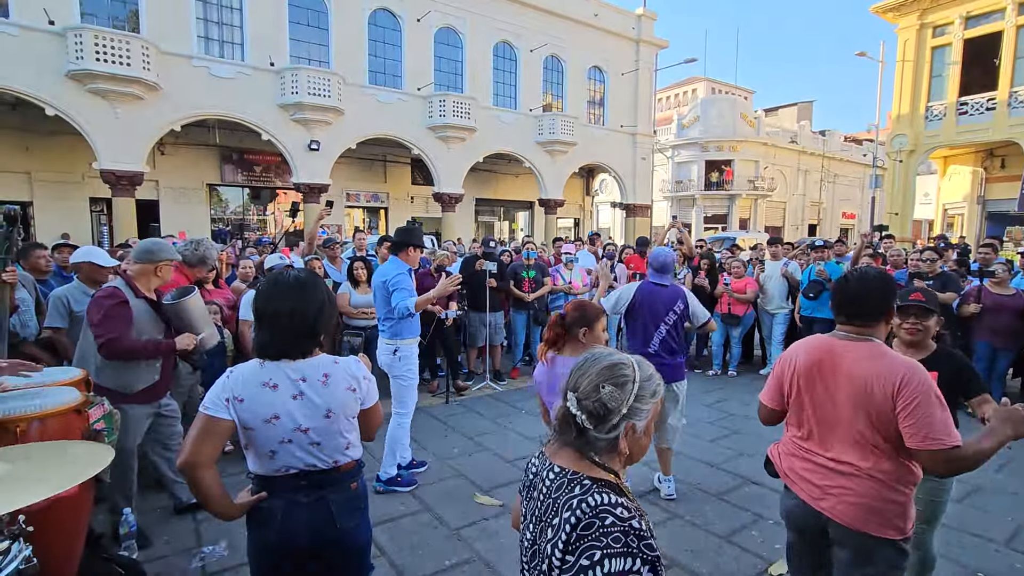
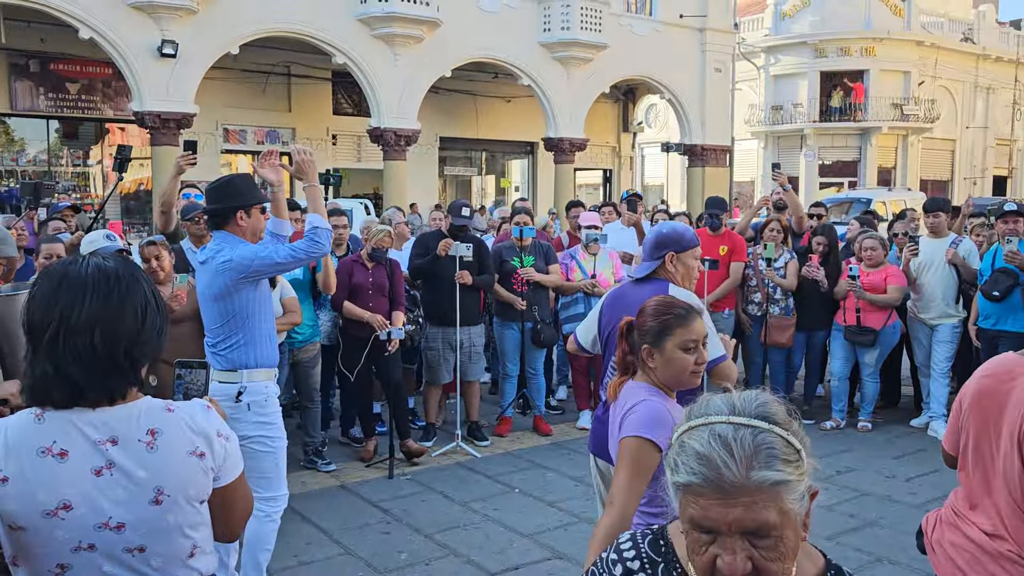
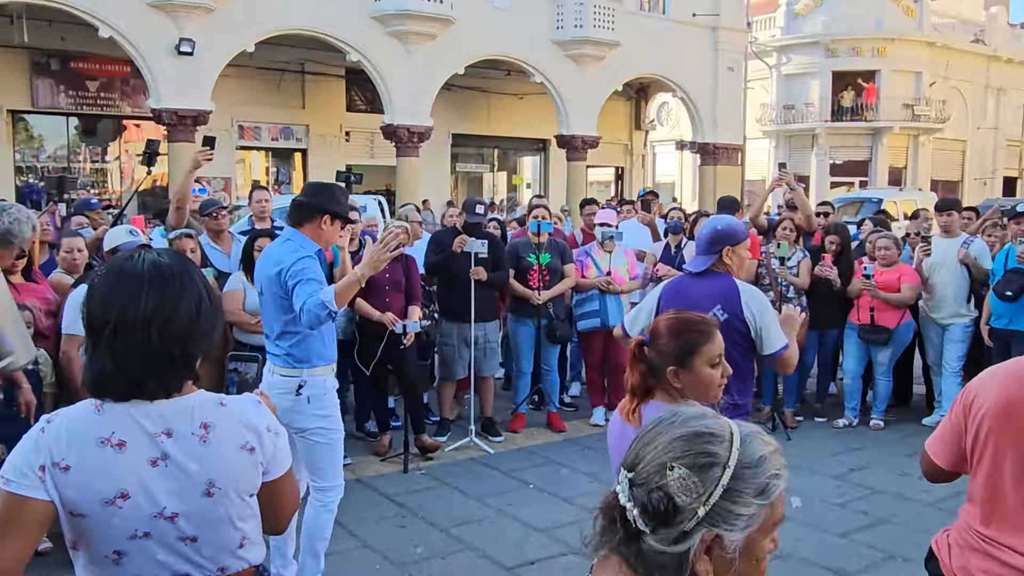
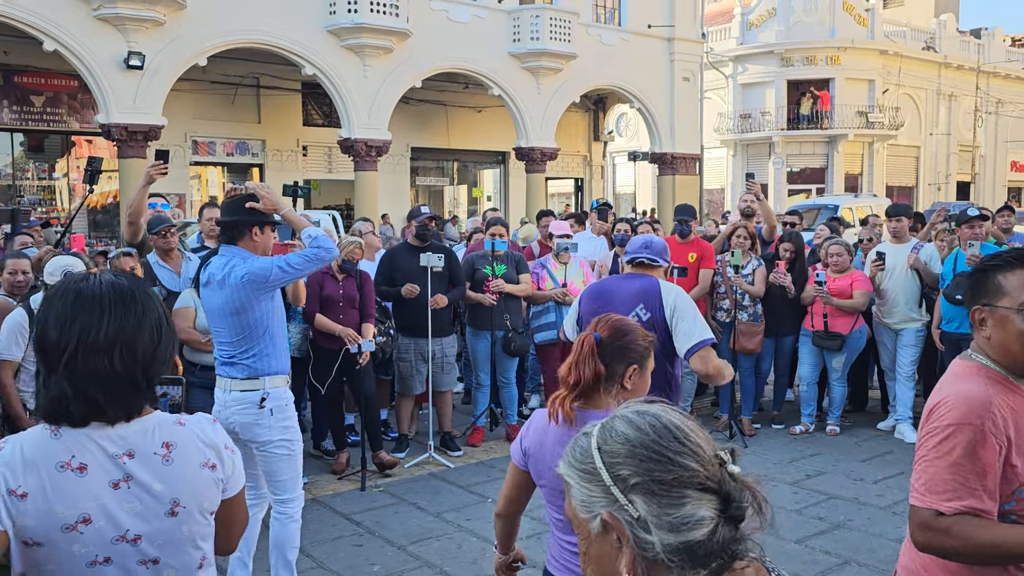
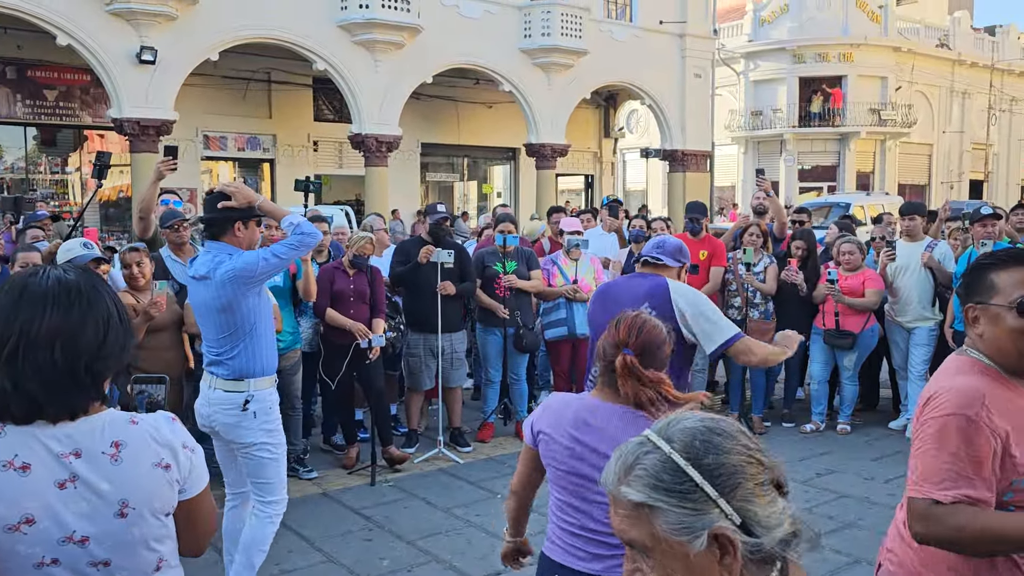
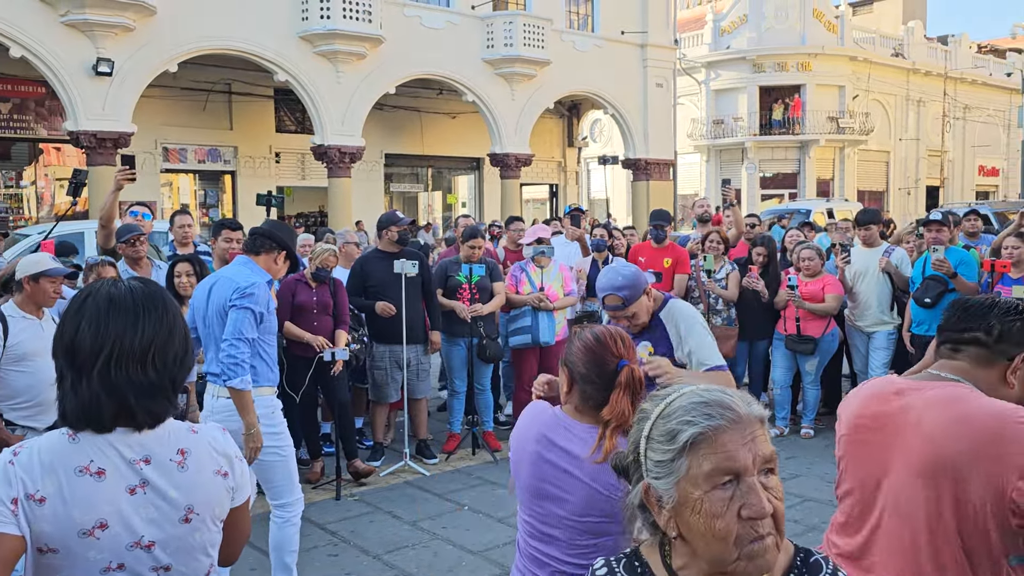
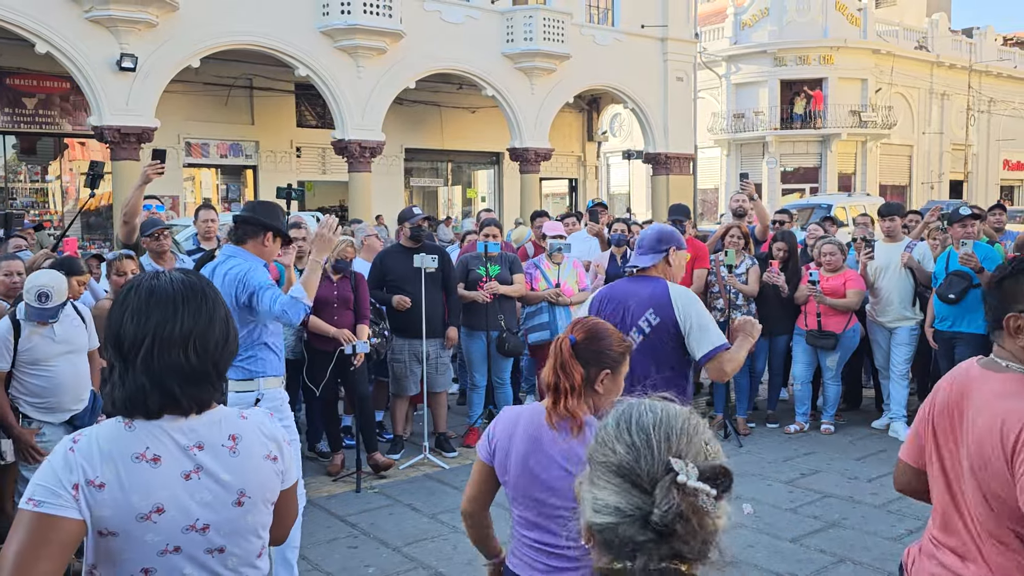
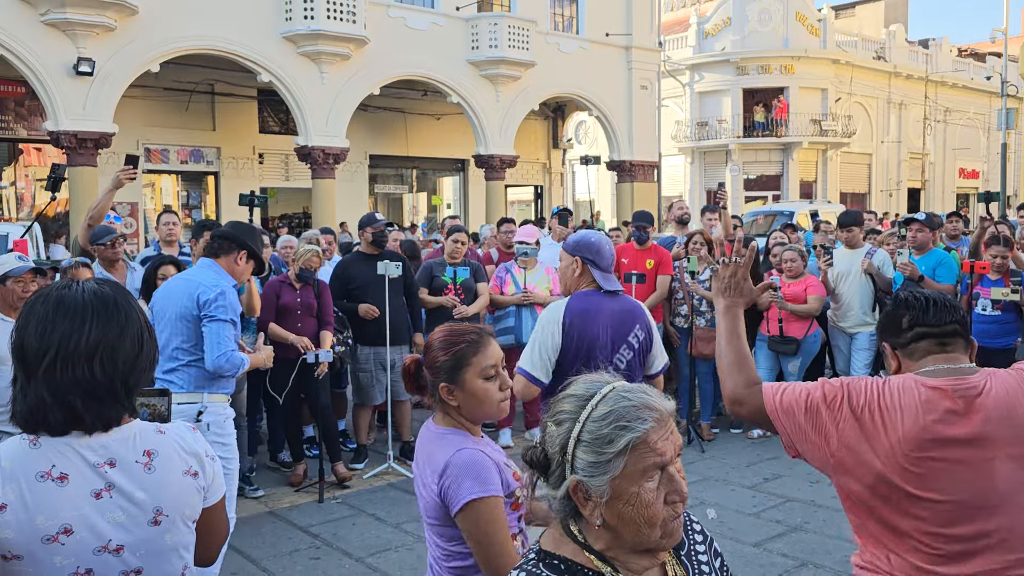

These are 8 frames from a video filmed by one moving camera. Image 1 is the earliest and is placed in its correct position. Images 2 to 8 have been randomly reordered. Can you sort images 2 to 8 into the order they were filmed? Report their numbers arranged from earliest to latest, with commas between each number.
3, 2, 5, 4, 7, 6, 8
